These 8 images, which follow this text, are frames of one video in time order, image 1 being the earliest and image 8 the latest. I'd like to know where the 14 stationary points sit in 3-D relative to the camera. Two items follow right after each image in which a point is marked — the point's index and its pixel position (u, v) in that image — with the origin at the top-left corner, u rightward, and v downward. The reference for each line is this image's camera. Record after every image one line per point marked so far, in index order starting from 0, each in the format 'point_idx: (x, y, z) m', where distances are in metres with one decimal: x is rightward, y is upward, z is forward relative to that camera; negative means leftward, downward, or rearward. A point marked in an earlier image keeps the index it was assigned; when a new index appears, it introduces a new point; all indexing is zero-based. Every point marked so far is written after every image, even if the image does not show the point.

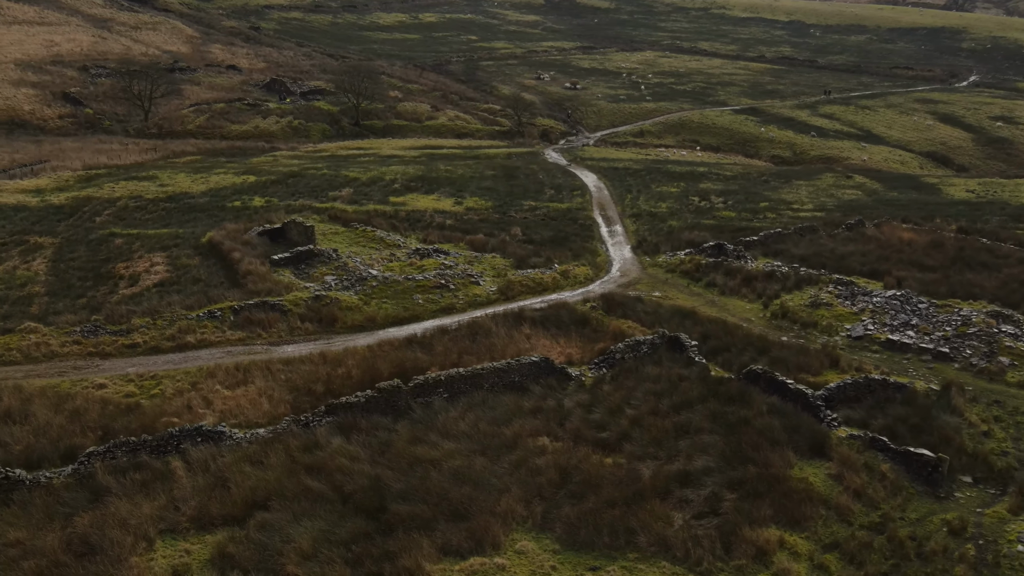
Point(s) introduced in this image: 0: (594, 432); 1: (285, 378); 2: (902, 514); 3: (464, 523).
0: (+1.3, -2.4, +16.1) m
1: (-4.4, -1.7, +18.6) m
2: (+5.7, -3.3, +14.2) m
3: (-0.6, -3.1, +13.0) m
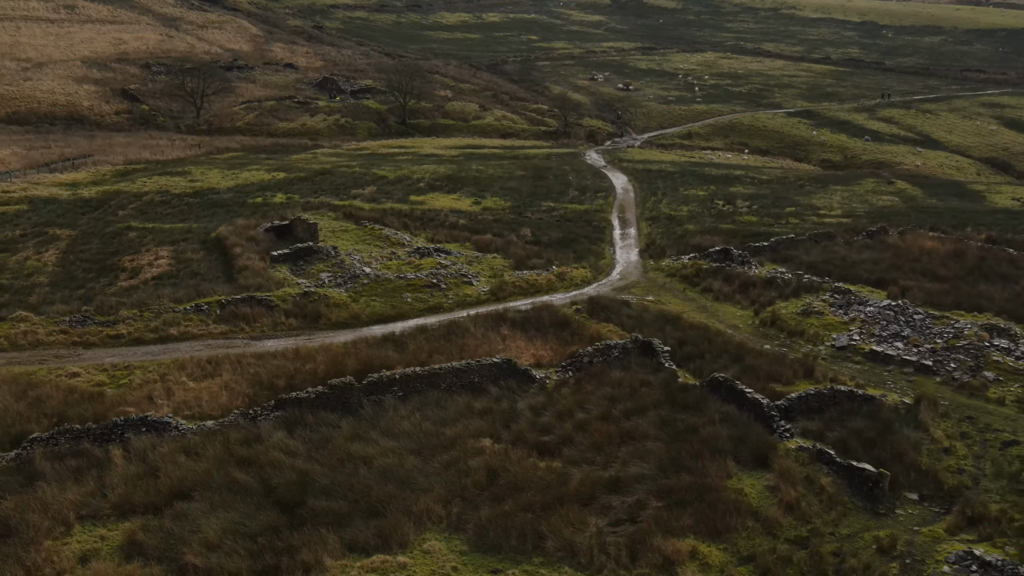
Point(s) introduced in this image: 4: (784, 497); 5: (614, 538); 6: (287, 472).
0: (+0.4, -2.4, +16.1) m
1: (-5.1, -1.6, +19.0) m
2: (+4.6, -3.4, +13.9) m
3: (-1.8, -3.1, +13.2) m
4: (+4.0, -3.1, +14.3) m
5: (+1.3, -3.3, +12.8) m
6: (-3.3, -2.7, +14.4) m
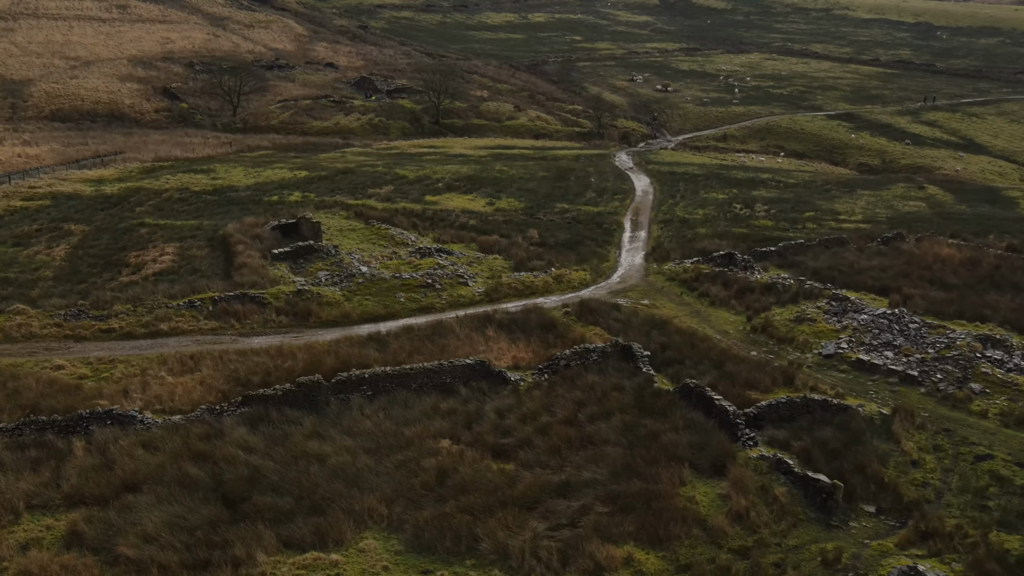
0: (-0.3, -2.5, +16.1) m
1: (-5.6, -1.6, +19.3) m
2: (+3.8, -3.5, +13.7) m
3: (-2.6, -3.1, +13.3) m
4: (+3.2, -3.2, +14.2) m
5: (+0.5, -3.3, +12.8) m
6: (-4.1, -2.7, +14.6) m
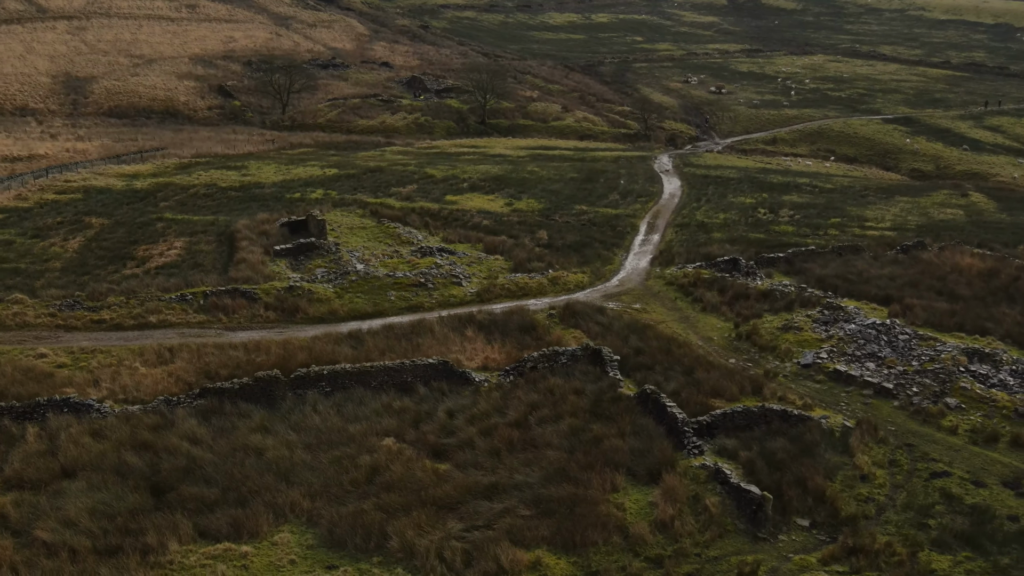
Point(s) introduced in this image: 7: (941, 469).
0: (-1.2, -2.5, +16.3) m
1: (-6.3, -1.5, +19.8) m
2: (+2.6, -3.6, +13.5) m
3: (-3.8, -3.1, +13.6) m
4: (+2.1, -3.3, +14.1) m
5: (-0.7, -3.4, +12.8) m
6: (-5.1, -2.6, +15.0) m
7: (+7.1, -3.0, +16.2) m
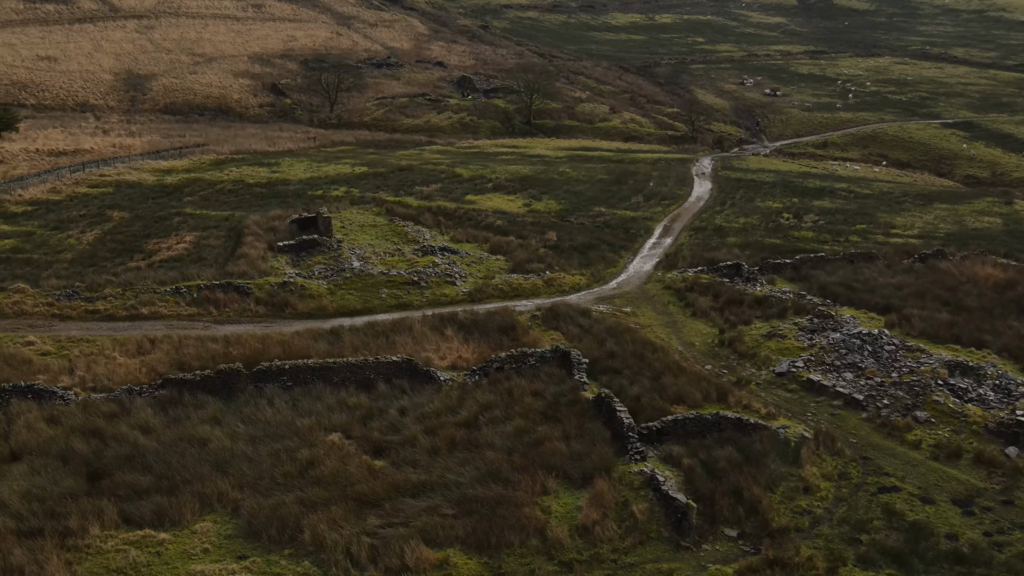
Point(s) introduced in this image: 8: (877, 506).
0: (-2.2, -2.5, +16.4) m
1: (-6.9, -1.3, +20.4) m
2: (+1.5, -3.7, +13.4) m
3: (-4.9, -3.0, +14.0) m
4: (+1.0, -3.3, +14.0) m
5: (-1.9, -3.4, +13.0) m
6: (-6.1, -2.5, +15.5) m
7: (+6.1, -3.2, +15.8) m
8: (+5.6, -3.4, +15.0) m
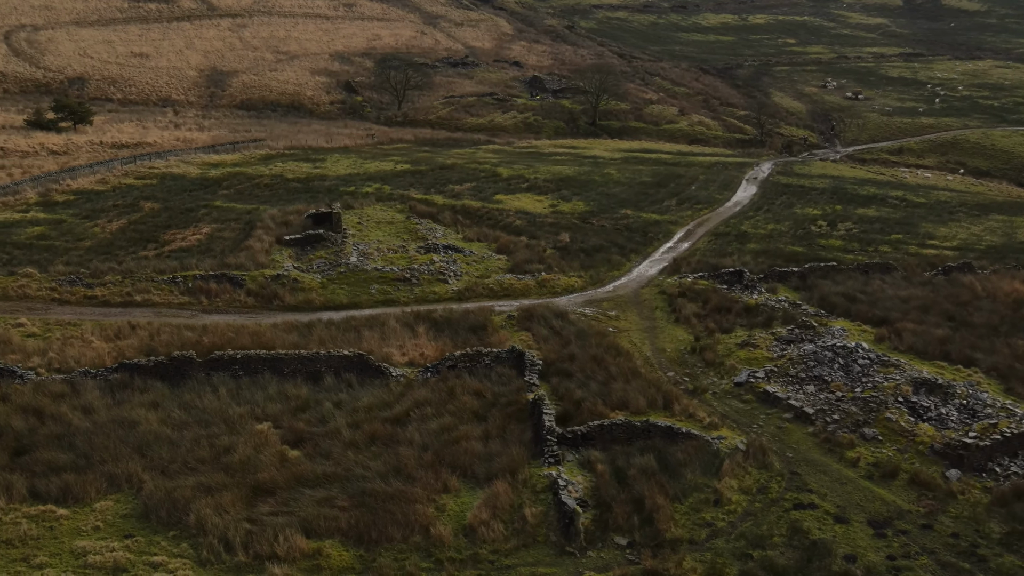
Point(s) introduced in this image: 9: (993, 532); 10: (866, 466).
0: (-3.5, -2.4, +16.8) m
1: (-7.8, -1.1, +21.2) m
2: (-0.2, -3.7, +13.5) m
3: (-6.5, -2.8, +14.7) m
4: (-0.6, -3.3, +14.1) m
5: (-3.6, -3.3, +13.4) m
6: (-7.5, -2.3, +16.3) m
7: (+4.7, -3.3, +15.3) m
8: (+4.1, -3.5, +14.6) m
9: (+7.1, -3.6, +14.5) m
10: (+6.0, -3.0, +16.6) m
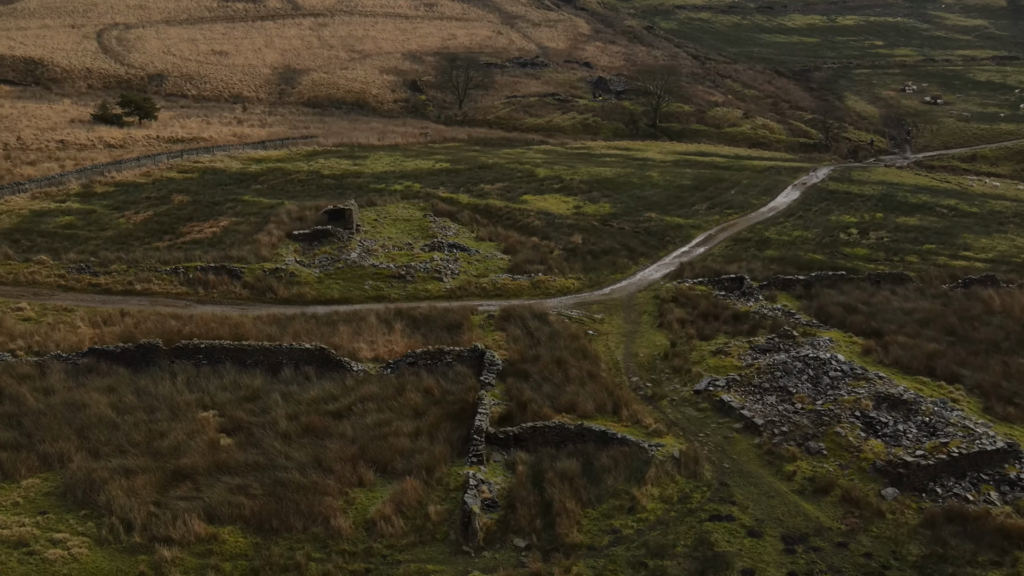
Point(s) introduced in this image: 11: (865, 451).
0: (-4.6, -2.3, +17.3) m
1: (-8.4, -0.9, +22.0) m
2: (-1.7, -3.7, +13.6) m
3: (-7.8, -2.6, +15.4) m
4: (-2.0, -3.3, +14.3) m
5: (-5.1, -3.1, +13.9) m
6: (-8.7, -2.0, +17.1) m
7: (+3.3, -3.5, +15.0) m
8: (+2.7, -3.6, +14.4) m
9: (+5.7, -3.8, +13.9) m
10: (+4.8, -3.2, +16.1) m
11: (+6.1, -2.8, +16.8) m
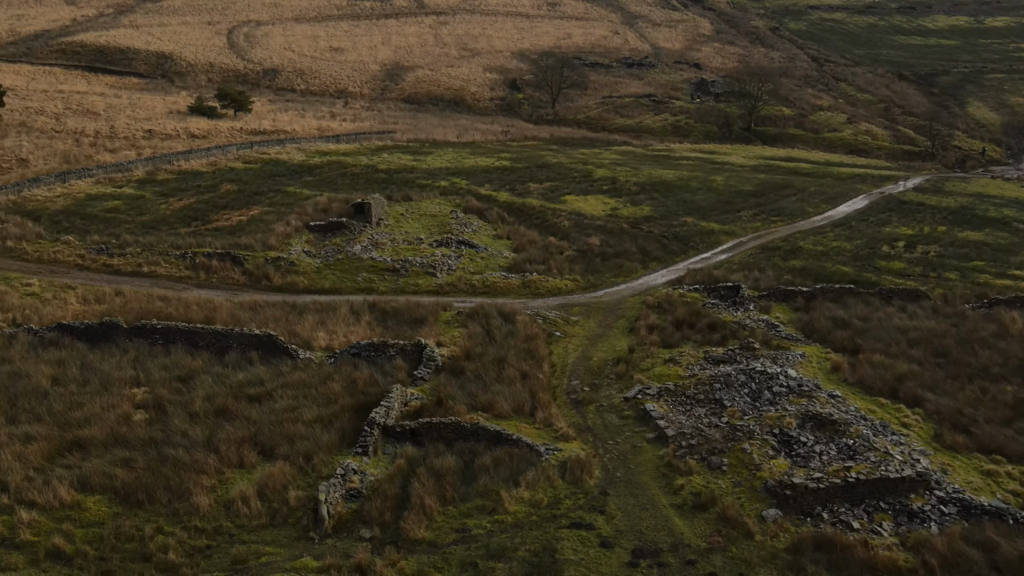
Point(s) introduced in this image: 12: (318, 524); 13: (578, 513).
0: (-6.3, -2.0, +18.2) m
1: (-9.3, -0.4, +23.4) m
2: (-4.0, -3.5, +14.1) m
3: (-9.7, -2.2, +16.8) m
4: (-4.2, -3.1, +14.8) m
5: (-7.3, -2.8, +14.9) m
6: (-10.3, -1.6, +18.6) m
7: (+1.2, -3.5, +14.8) m
8: (+0.5, -3.7, +14.2) m
9: (+3.3, -4.0, +13.4) m
10: (+2.8, -3.3, +15.7) m
11: (+4.2, -3.0, +16.1) m
12: (-2.8, -3.4, +14.3) m
13: (+1.0, -3.5, +15.0) m
